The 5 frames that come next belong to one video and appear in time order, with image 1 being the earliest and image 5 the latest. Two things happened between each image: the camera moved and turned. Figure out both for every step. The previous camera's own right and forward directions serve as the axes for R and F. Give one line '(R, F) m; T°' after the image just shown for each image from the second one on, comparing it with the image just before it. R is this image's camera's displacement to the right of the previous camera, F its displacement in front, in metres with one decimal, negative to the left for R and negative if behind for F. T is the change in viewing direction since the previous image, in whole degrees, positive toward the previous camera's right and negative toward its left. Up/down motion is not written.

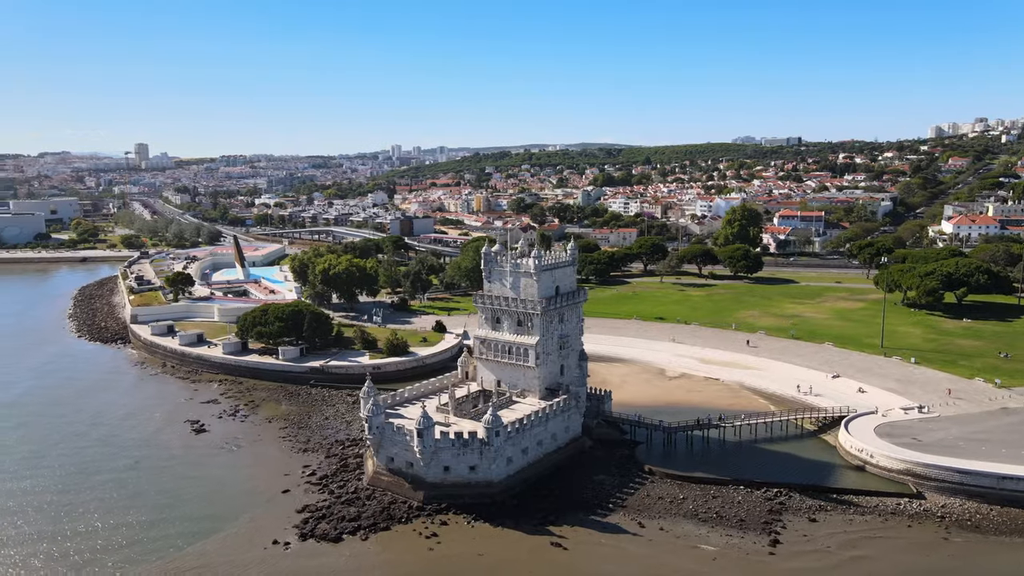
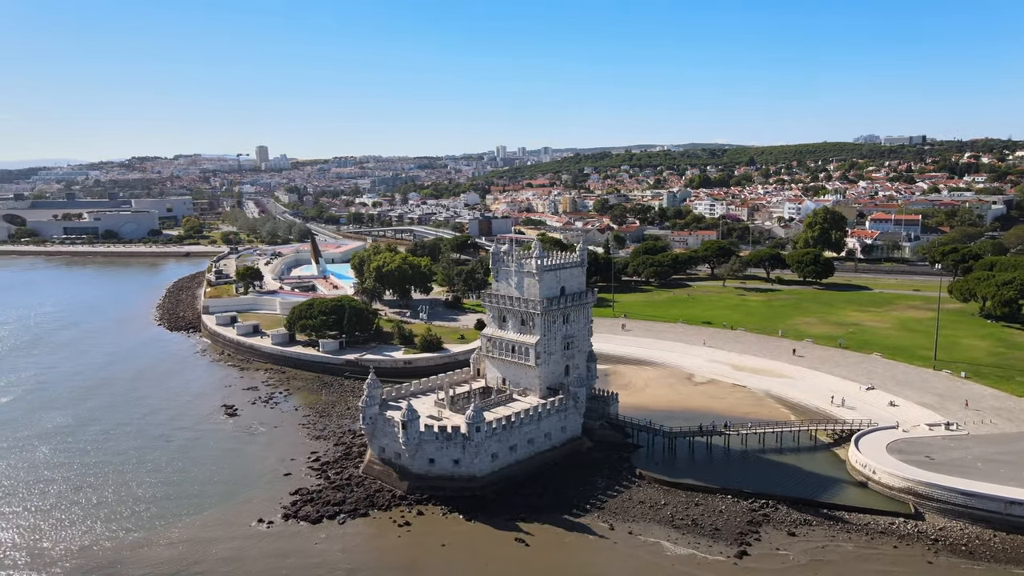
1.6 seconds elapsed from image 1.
(+4.8, -0.2) m; -8°
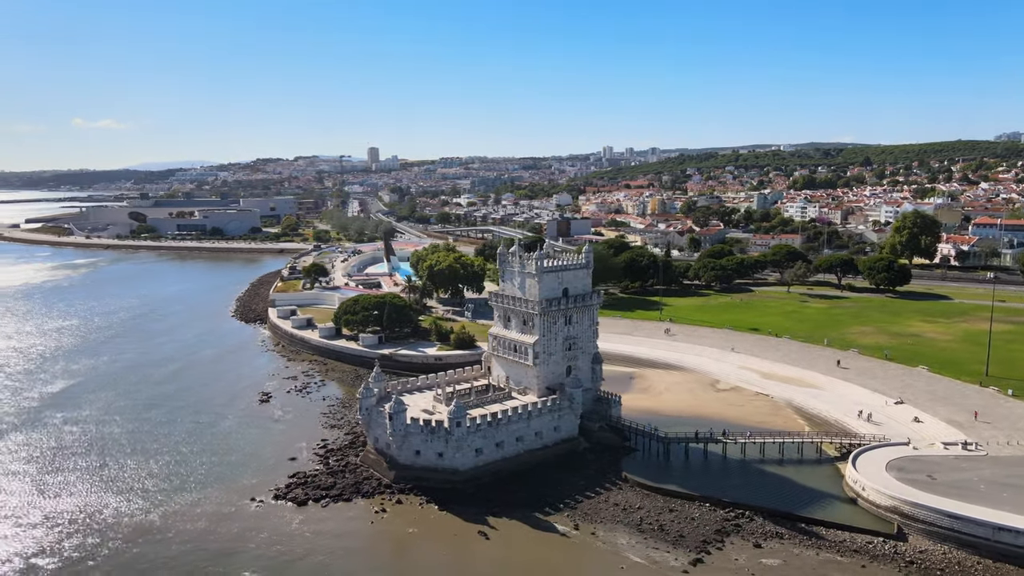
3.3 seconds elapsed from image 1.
(+5.0, -0.4) m; -8°
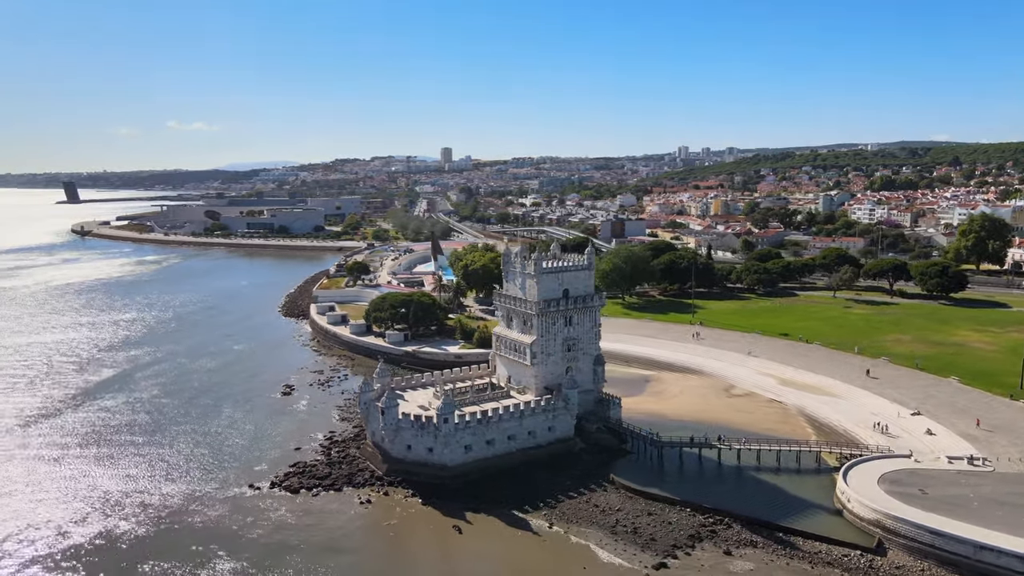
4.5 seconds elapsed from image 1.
(+3.6, -0.3) m; -5°
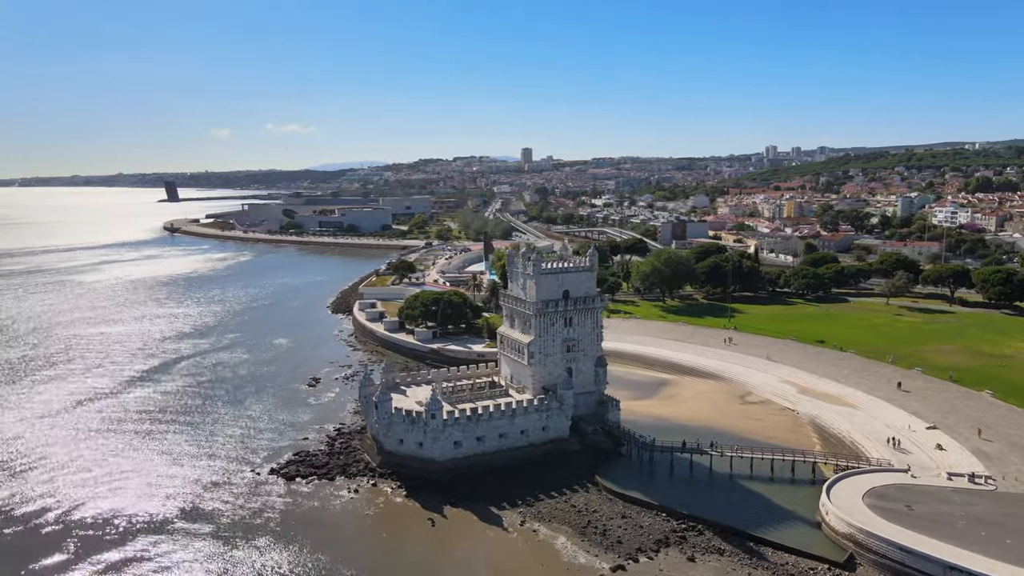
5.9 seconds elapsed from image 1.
(+4.0, -0.3) m; -6°
